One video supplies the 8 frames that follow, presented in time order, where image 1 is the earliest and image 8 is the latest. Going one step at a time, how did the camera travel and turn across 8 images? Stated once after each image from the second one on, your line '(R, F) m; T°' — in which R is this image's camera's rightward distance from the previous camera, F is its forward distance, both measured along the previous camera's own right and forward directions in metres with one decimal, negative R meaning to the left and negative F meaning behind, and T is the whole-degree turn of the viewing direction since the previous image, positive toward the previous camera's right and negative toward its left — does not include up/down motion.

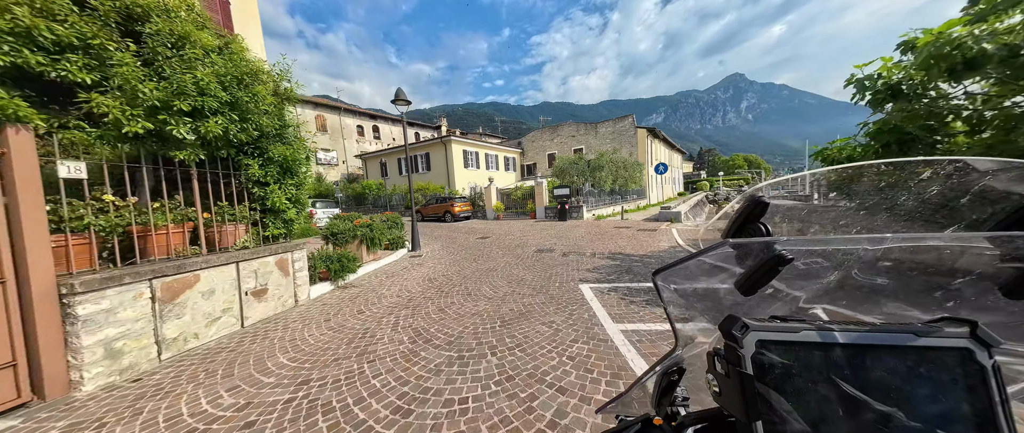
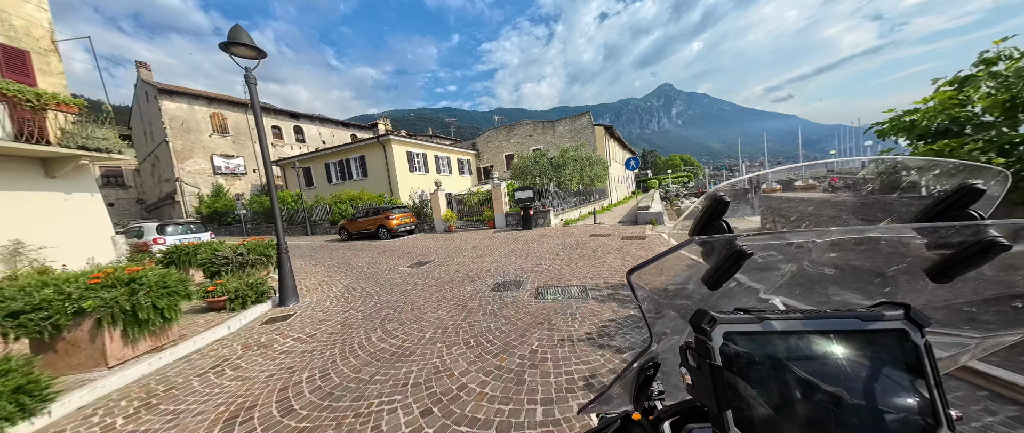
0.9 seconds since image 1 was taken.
(+0.2, +1.2) m; +7°
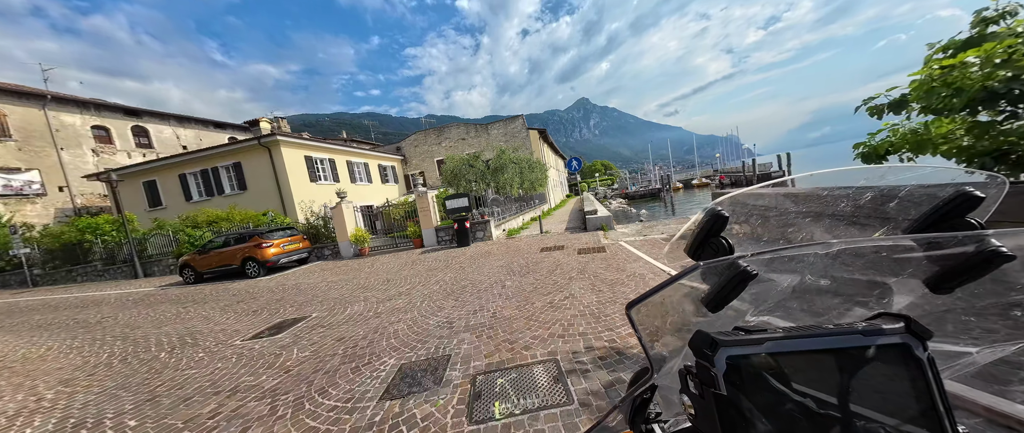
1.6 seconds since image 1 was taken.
(+0.1, +0.9) m; +12°
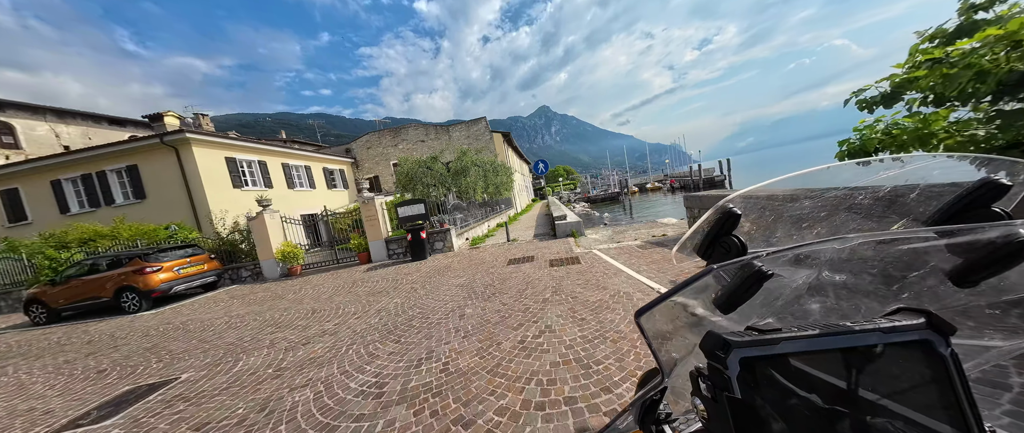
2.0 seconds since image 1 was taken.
(0.0, +0.4) m; +7°
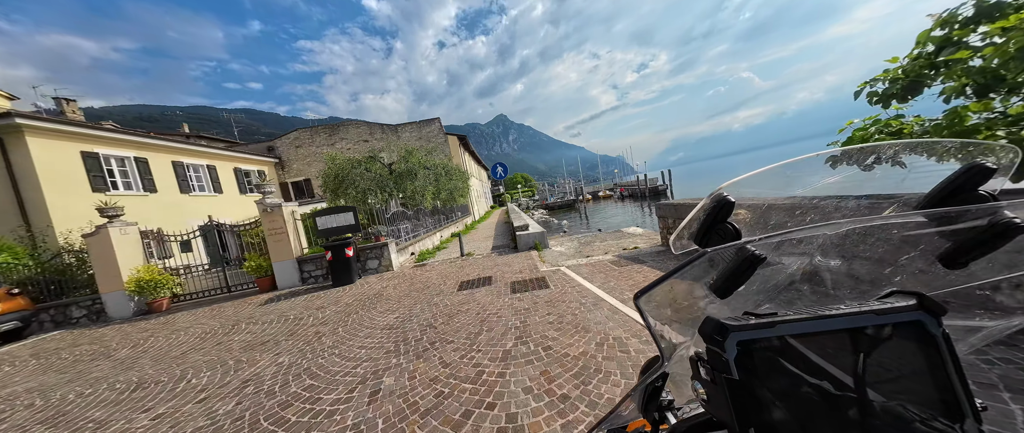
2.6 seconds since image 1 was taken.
(+0.1, +0.6) m; +8°
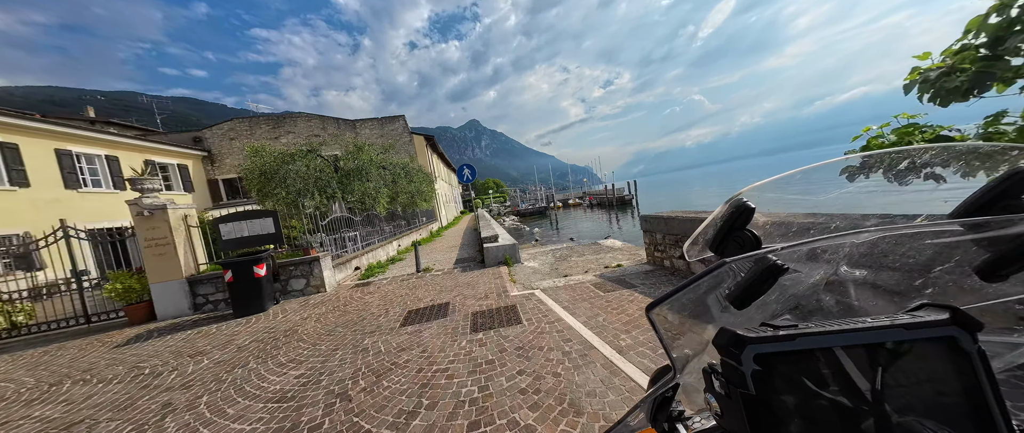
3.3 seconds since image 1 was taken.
(0.0, +0.5) m; +6°
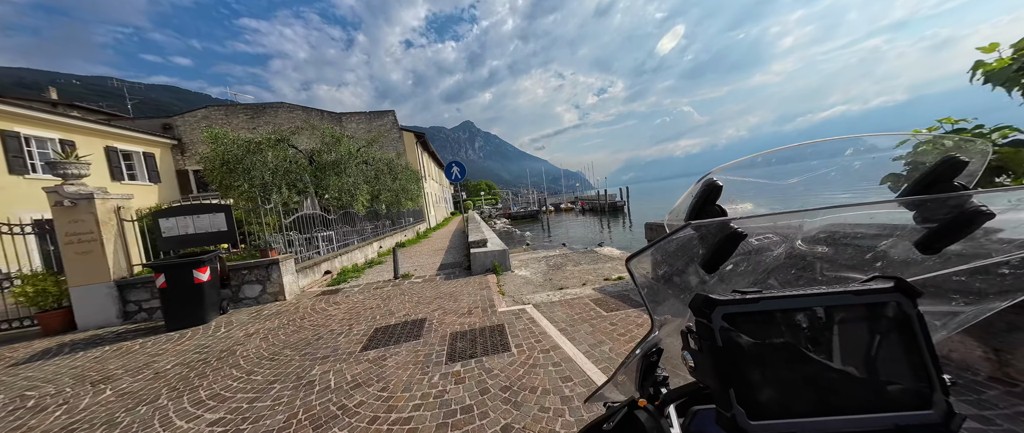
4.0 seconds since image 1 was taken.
(0.0, +0.3) m; +2°
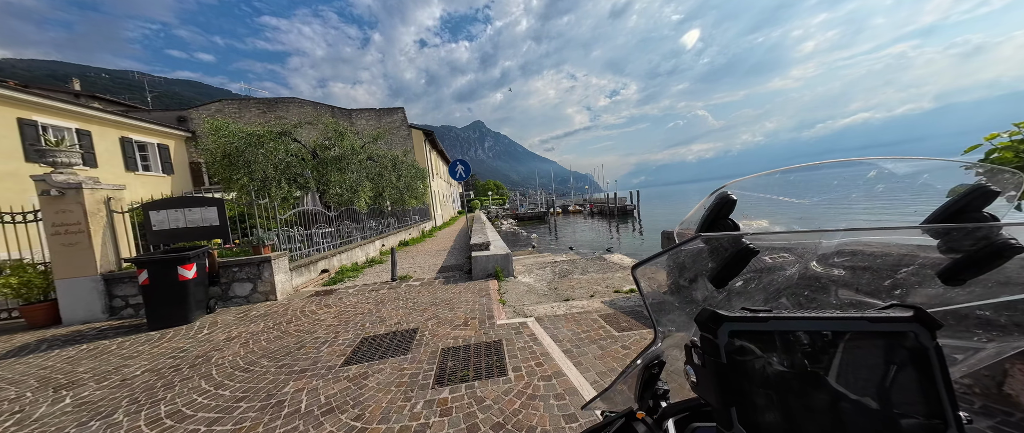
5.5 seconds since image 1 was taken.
(0.0, +0.1) m; -2°
